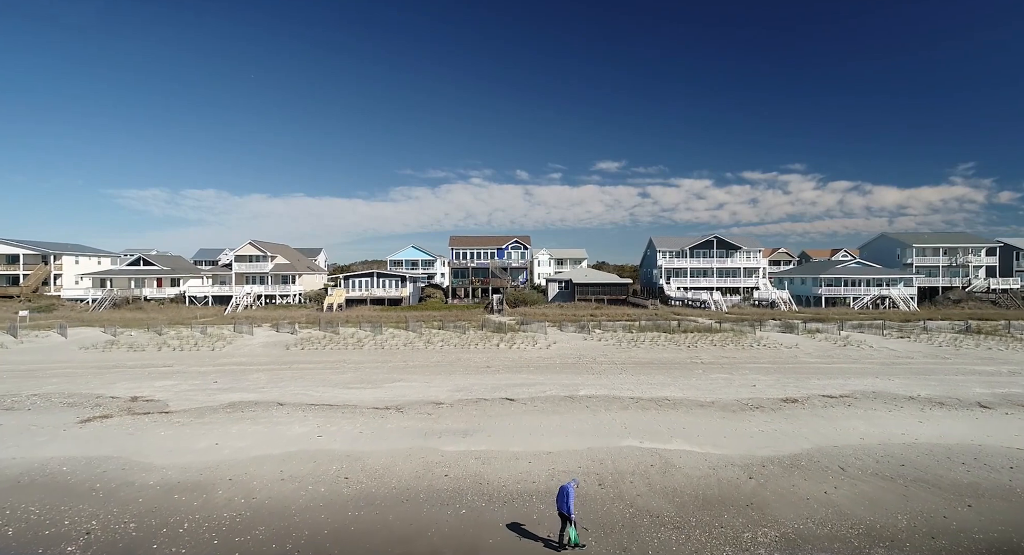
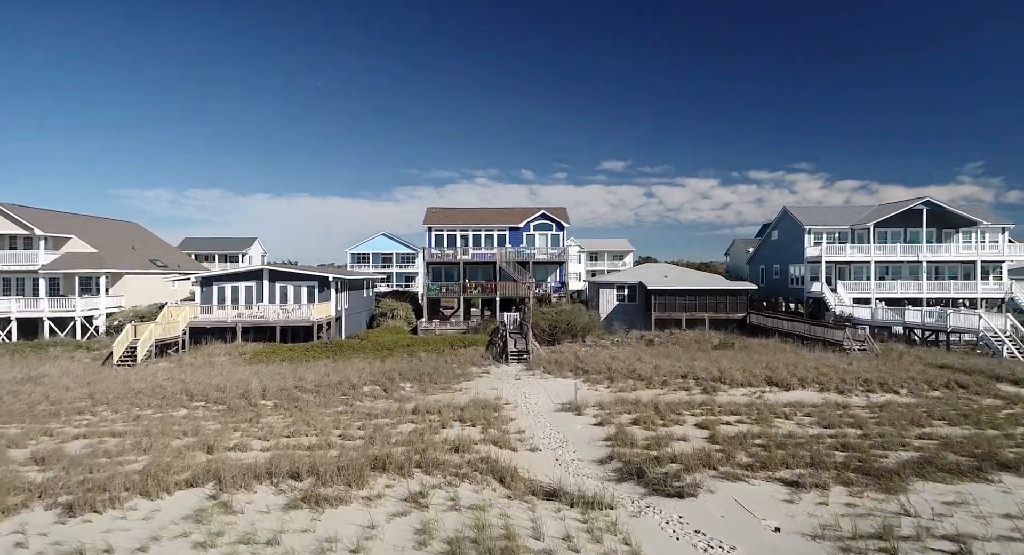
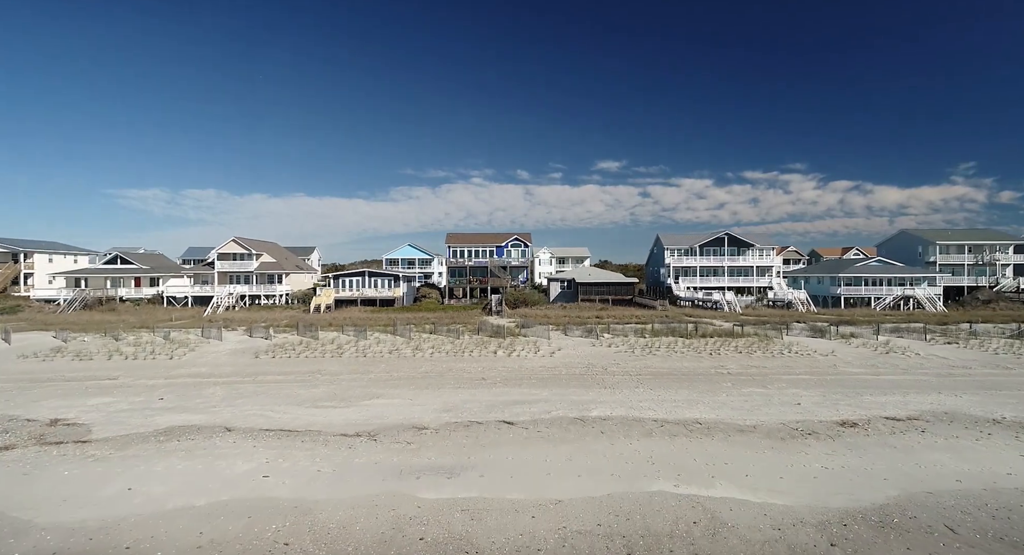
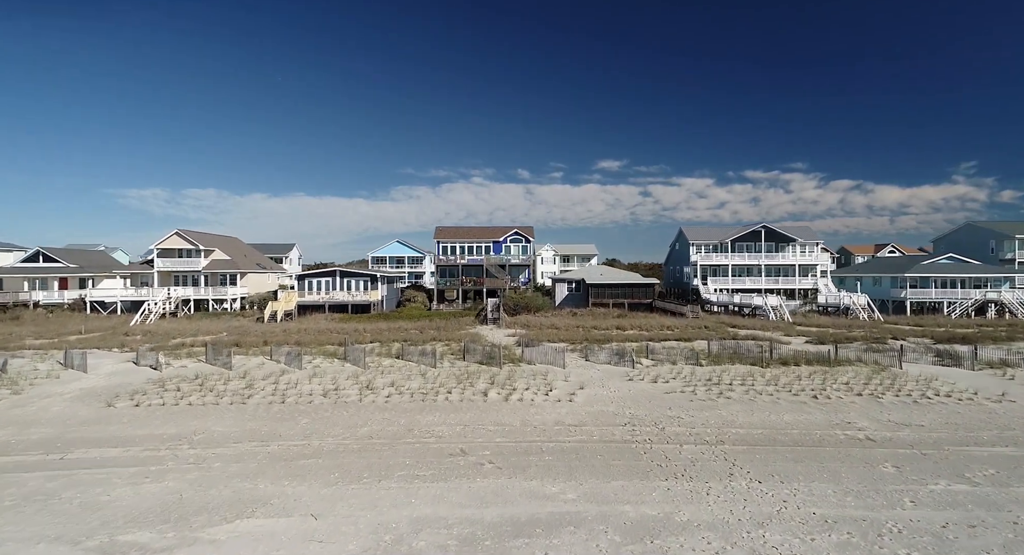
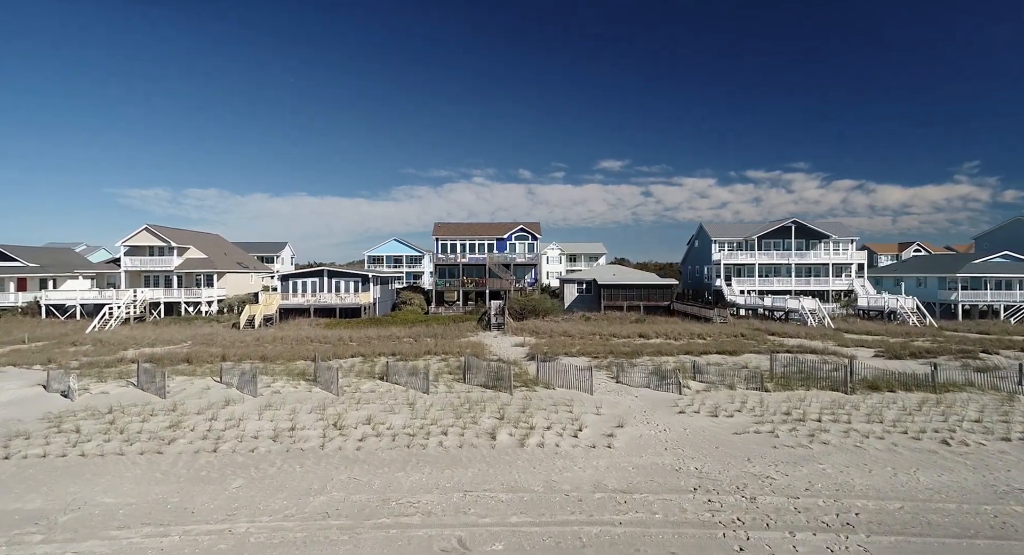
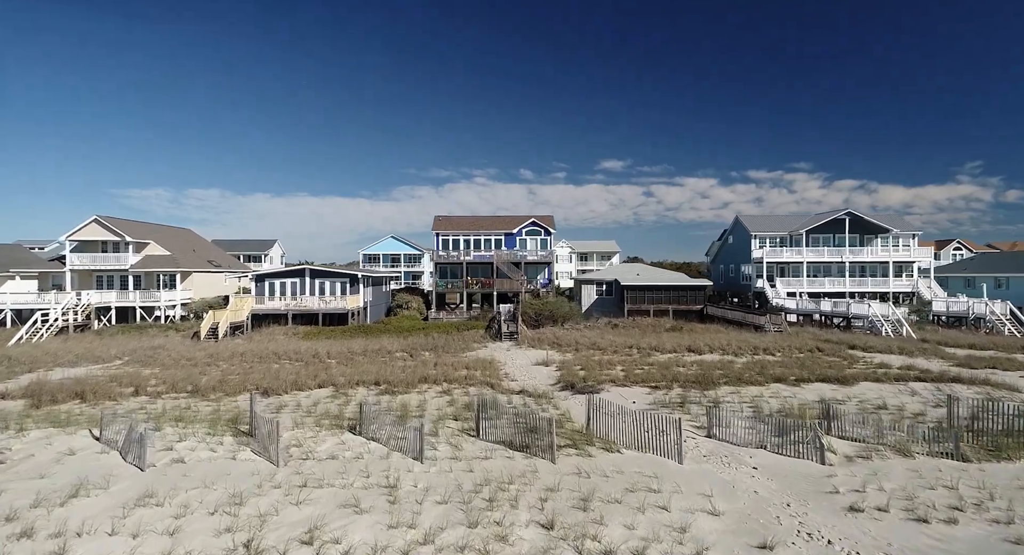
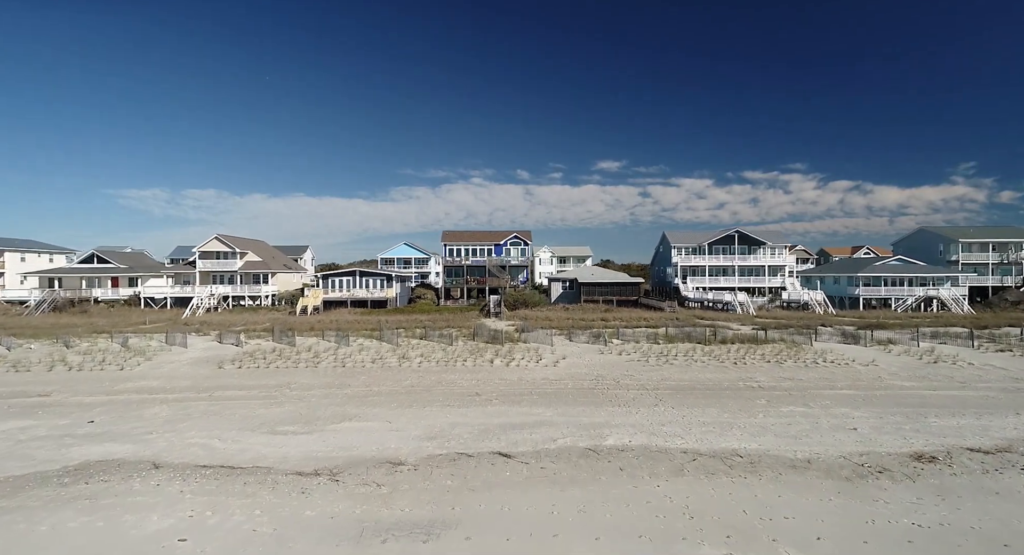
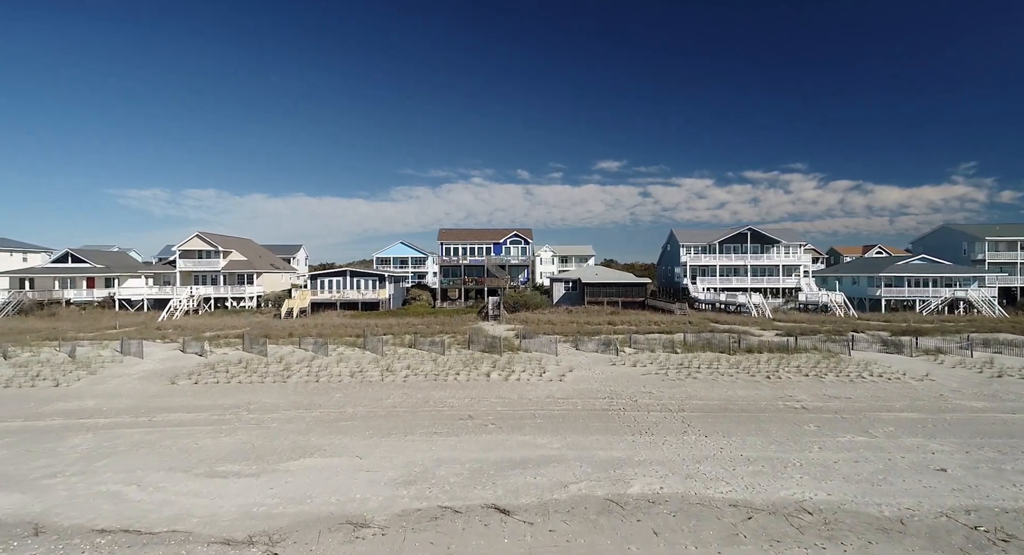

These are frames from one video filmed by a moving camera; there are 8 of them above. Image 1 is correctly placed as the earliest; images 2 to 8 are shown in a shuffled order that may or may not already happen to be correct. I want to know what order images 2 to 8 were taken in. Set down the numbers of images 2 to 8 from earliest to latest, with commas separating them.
3, 7, 8, 4, 5, 6, 2
